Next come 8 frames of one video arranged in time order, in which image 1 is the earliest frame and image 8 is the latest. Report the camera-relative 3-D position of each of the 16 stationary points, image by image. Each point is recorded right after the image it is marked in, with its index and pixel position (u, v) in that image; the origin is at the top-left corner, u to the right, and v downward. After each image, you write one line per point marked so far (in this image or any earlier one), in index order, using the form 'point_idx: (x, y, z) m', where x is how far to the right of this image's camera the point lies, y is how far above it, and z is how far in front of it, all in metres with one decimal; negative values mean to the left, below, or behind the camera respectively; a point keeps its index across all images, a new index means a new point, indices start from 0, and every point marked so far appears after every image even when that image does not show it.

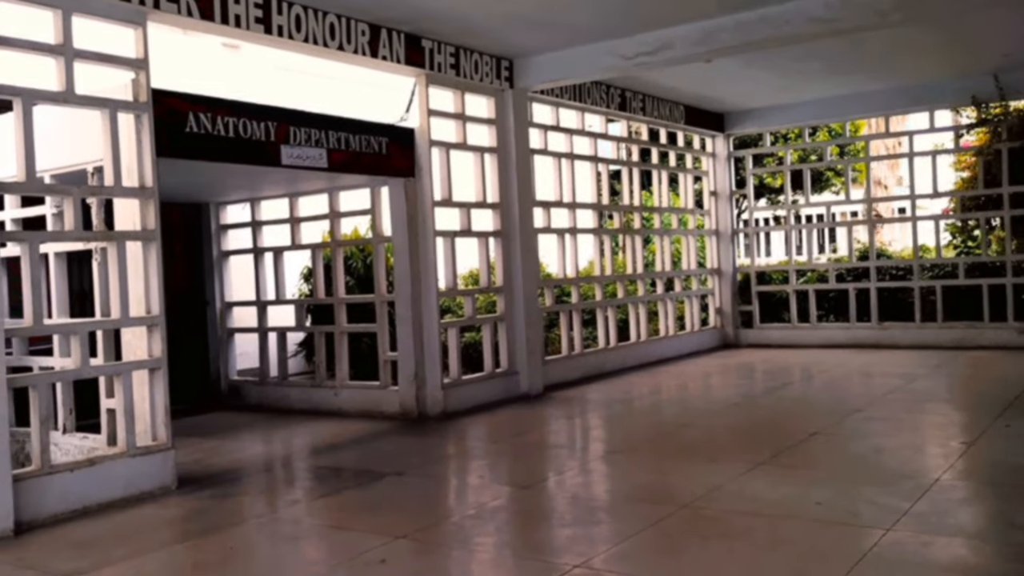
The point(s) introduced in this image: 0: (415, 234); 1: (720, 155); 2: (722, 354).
0: (-0.7, +0.4, +6.8) m
1: (+2.4, +1.6, +11.0) m
2: (+2.3, -0.7, +10.2) m
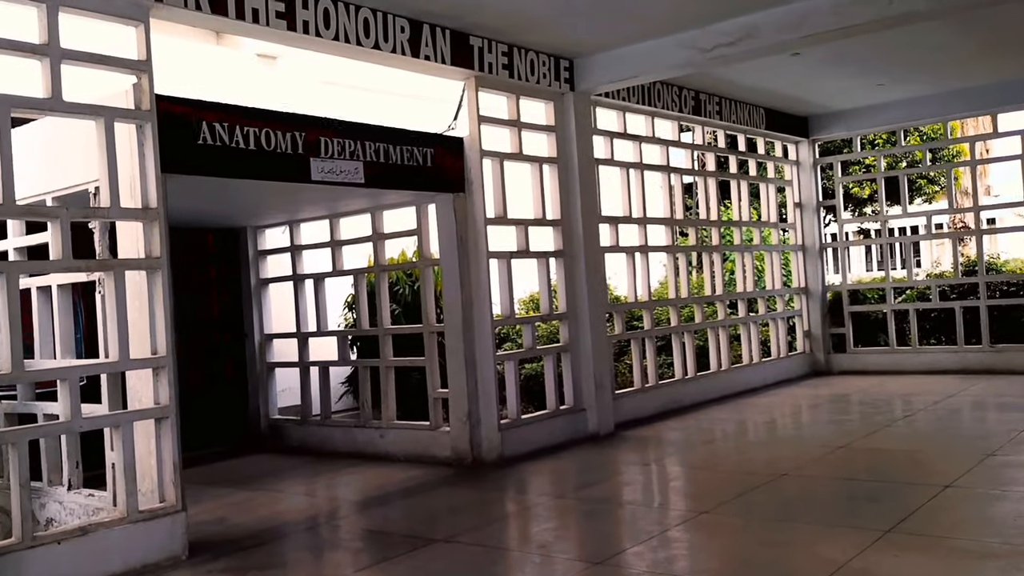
0: (-0.3, +0.2, +6.0) m
1: (+3.1, +1.3, +10.1) m
2: (+3.0, -0.9, +9.2) m
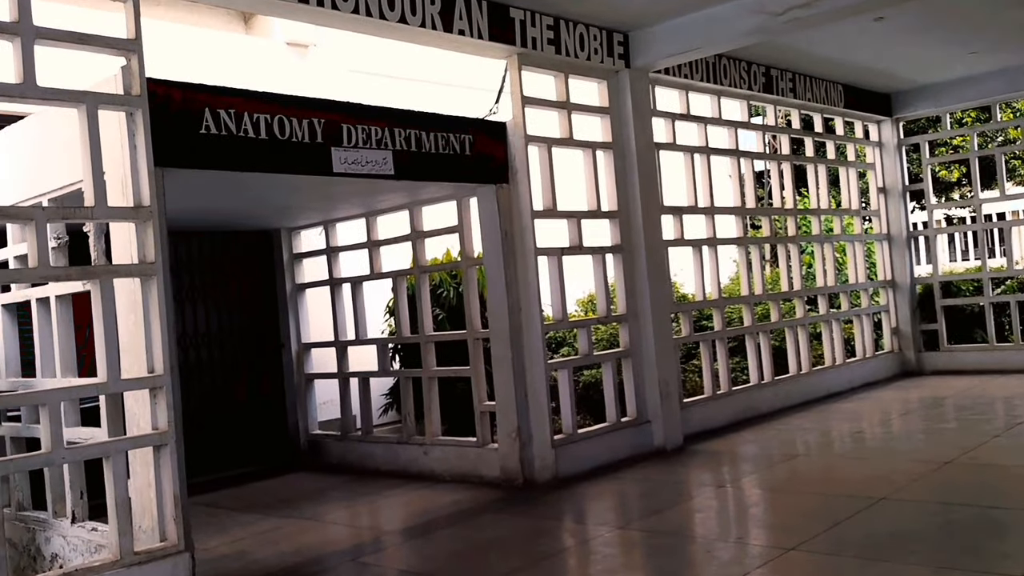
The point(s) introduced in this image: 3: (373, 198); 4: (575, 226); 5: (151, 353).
0: (0.0, +0.2, +5.4) m
1: (+3.7, +1.4, +9.2) m
2: (+3.5, -0.9, +8.4) m
3: (-0.9, +0.6, +5.9) m
4: (+0.4, +0.4, +5.7) m
5: (-1.4, -0.3, +3.7) m
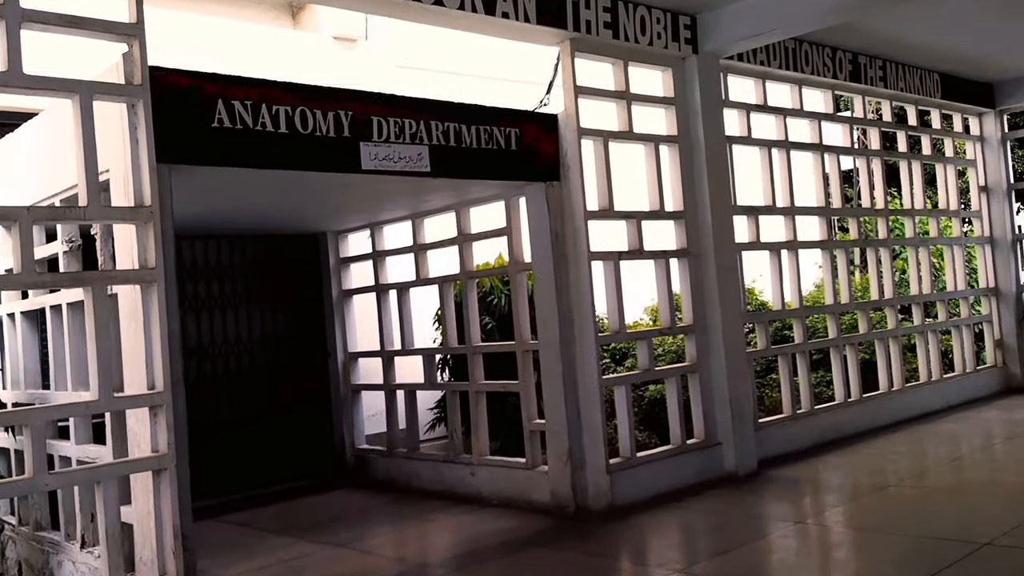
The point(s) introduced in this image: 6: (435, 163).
0: (+0.3, +0.2, +4.9) m
1: (+4.3, +1.3, +8.4) m
2: (+4.0, -0.9, +7.6) m
3: (-0.5, +0.5, +5.5) m
4: (+0.7, +0.3, +5.2) m
5: (-1.3, -0.3, +3.4) m
6: (-0.4, +0.6, +4.4) m
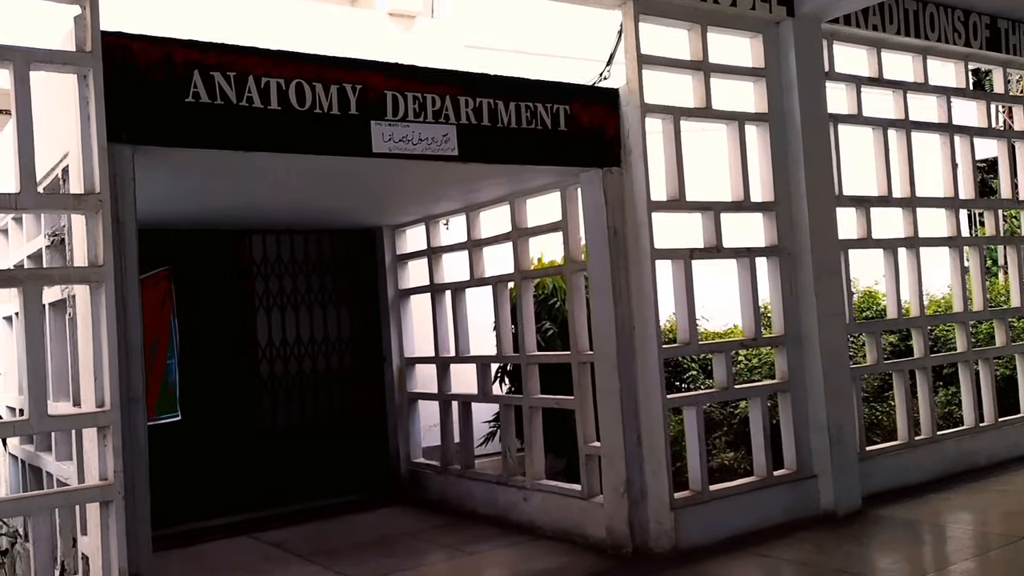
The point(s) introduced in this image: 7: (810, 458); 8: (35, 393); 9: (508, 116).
0: (+0.5, +0.1, +4.2) m
1: (+5.0, +1.3, +7.1) m
2: (+4.6, -1.0, +6.4) m
3: (-0.2, +0.5, +4.9) m
4: (+0.9, +0.3, +4.4) m
5: (-1.3, -0.3, +2.9) m
6: (-0.2, +0.6, +3.8) m
7: (+1.5, -0.8, +4.7) m
8: (-1.4, -0.3, +2.8) m
9: (0.0, +0.7, +3.9) m
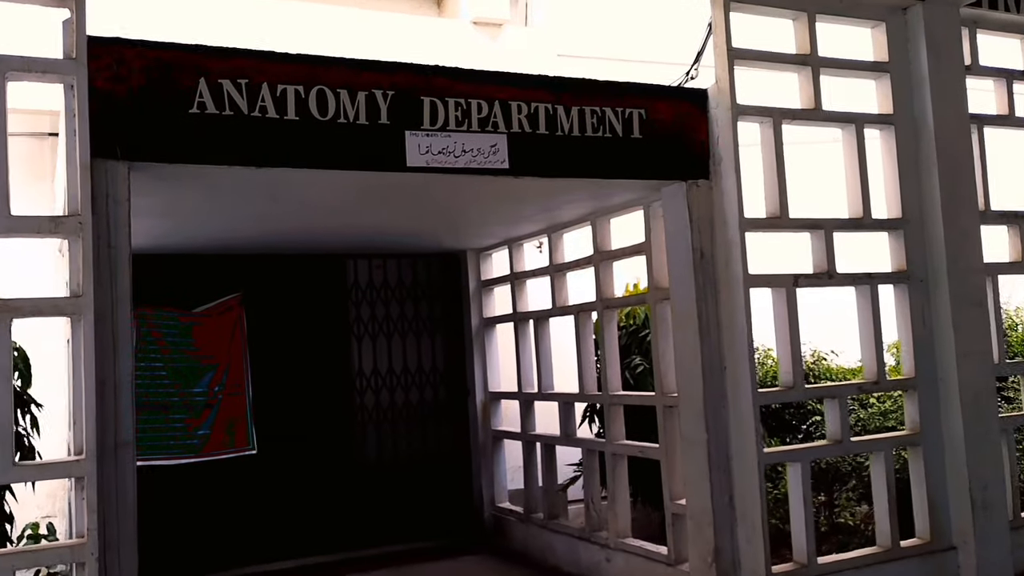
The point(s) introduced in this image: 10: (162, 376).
0: (+0.8, 0.0, +3.6) m
1: (+5.6, +1.1, +5.8) m
2: (+5.1, -1.2, +5.1) m
3: (+0.2, +0.4, +4.4) m
4: (+1.2, +0.2, +3.8) m
5: (-1.2, -0.4, +2.6) m
6: (0.0, +0.5, +3.3) m
7: (+1.8, -1.0, +3.9) m
8: (-1.3, -0.4, +2.5) m
9: (+0.2, +0.6, +3.4) m
10: (-1.8, -0.4, +4.8) m
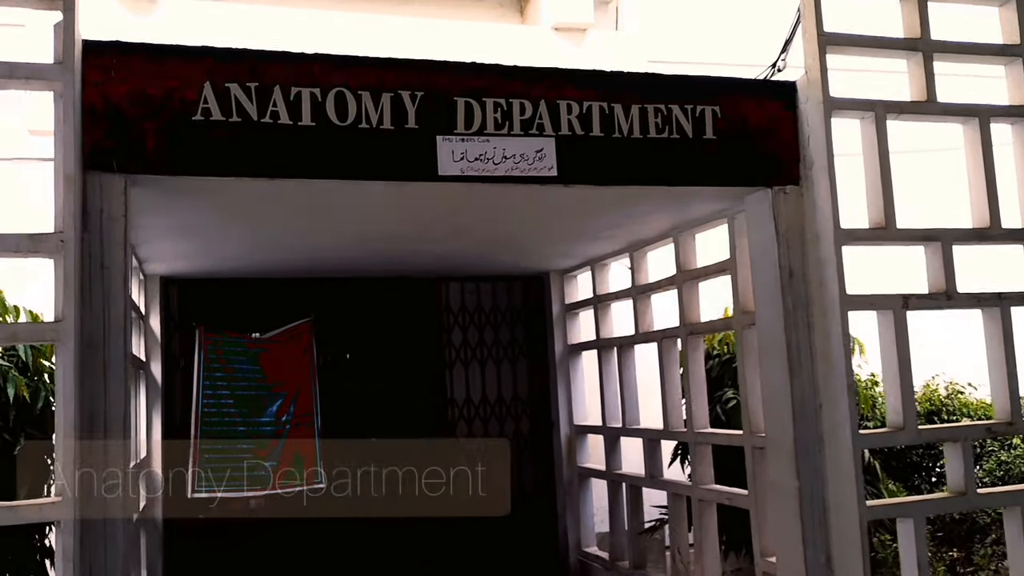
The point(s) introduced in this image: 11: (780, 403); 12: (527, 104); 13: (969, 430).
0: (+1.0, -0.1, +3.1) m
1: (+6.1, +1.0, +4.6) m
2: (+5.5, -1.2, +3.9) m
3: (+0.5, +0.3, +4.0) m
4: (+1.5, +0.1, +3.2) m
5: (-1.1, -0.4, +2.3) m
6: (+0.2, +0.4, +2.9) m
7: (+2.0, -1.1, +3.2) m
8: (-1.3, -0.5, +2.3) m
9: (+0.4, +0.5, +3.0) m
10: (-1.4, -0.6, +4.6) m
11: (+0.9, -0.4, +3.2) m
12: (+0.1, +0.6, +2.9) m
13: (+1.5, -0.5, +3.1) m
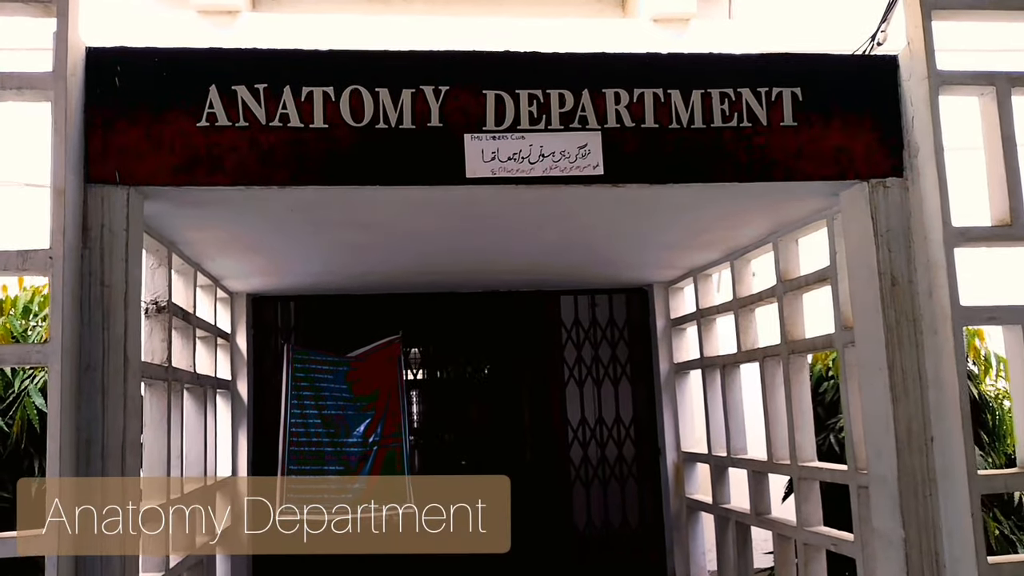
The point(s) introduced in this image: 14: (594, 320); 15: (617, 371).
0: (+1.1, -0.1, +2.6) m
1: (+6.4, +1.0, +3.2) m
2: (+5.7, -1.2, +2.6) m
3: (+0.8, +0.2, +3.6) m
4: (+1.6, +0.1, +2.6) m
5: (-1.1, -0.5, +2.2) m
6: (+0.3, +0.3, +2.6) m
7: (+2.2, -1.1, +2.5) m
8: (-1.2, -0.5, +2.2) m
9: (+0.5, +0.5, +2.6) m
10: (-0.9, -0.7, +4.5) m
11: (+1.0, -0.4, +2.7) m
12: (+0.2, +0.5, +2.6) m
13: (+1.6, -0.5, +2.5) m
14: (+0.4, -0.2, +4.9) m
15: (+0.6, -0.4, +4.9) m
